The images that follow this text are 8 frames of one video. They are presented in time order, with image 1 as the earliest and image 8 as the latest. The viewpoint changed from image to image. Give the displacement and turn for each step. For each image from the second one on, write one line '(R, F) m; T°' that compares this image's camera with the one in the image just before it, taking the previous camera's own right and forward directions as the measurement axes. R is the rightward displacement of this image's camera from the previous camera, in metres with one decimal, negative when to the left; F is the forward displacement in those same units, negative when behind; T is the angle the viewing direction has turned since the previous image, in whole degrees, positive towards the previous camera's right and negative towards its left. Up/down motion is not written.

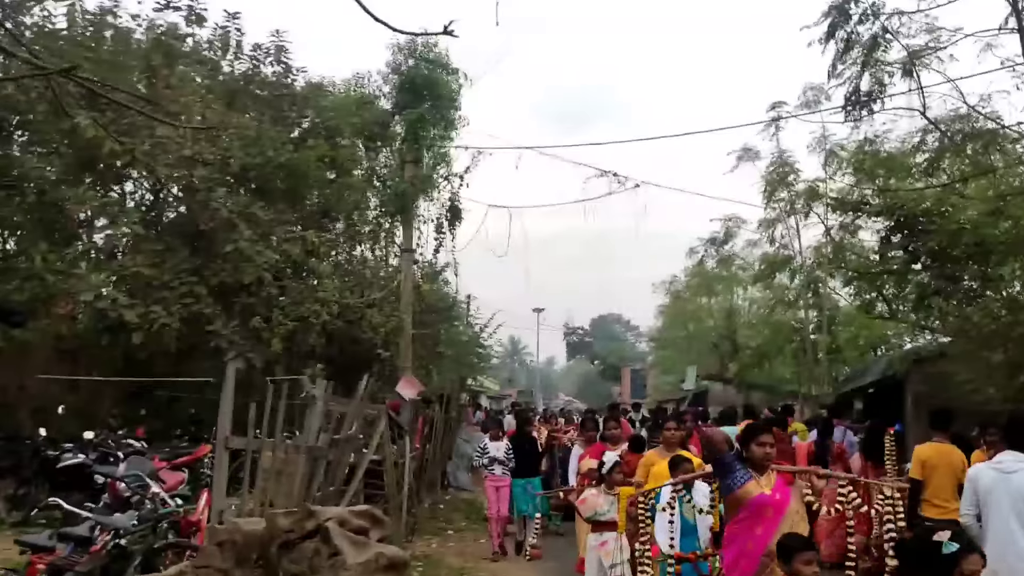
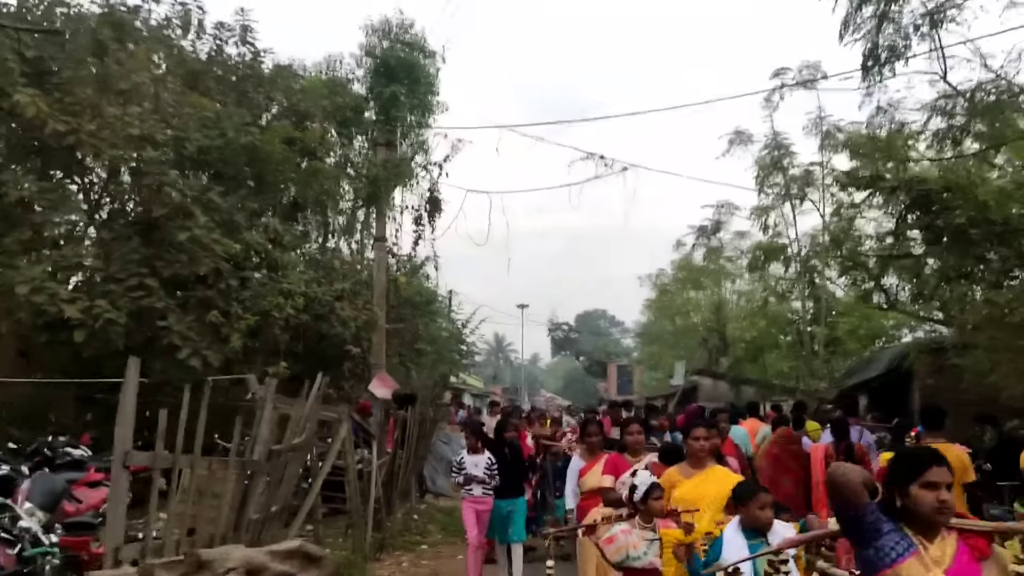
(+0.1, +1.0) m; +1°
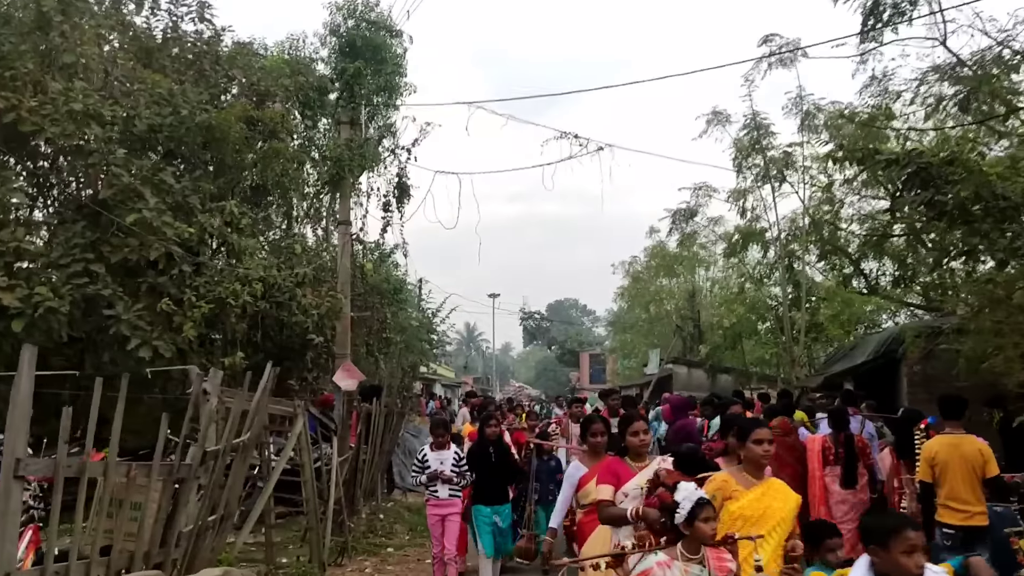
(0.0, +0.7) m; +2°
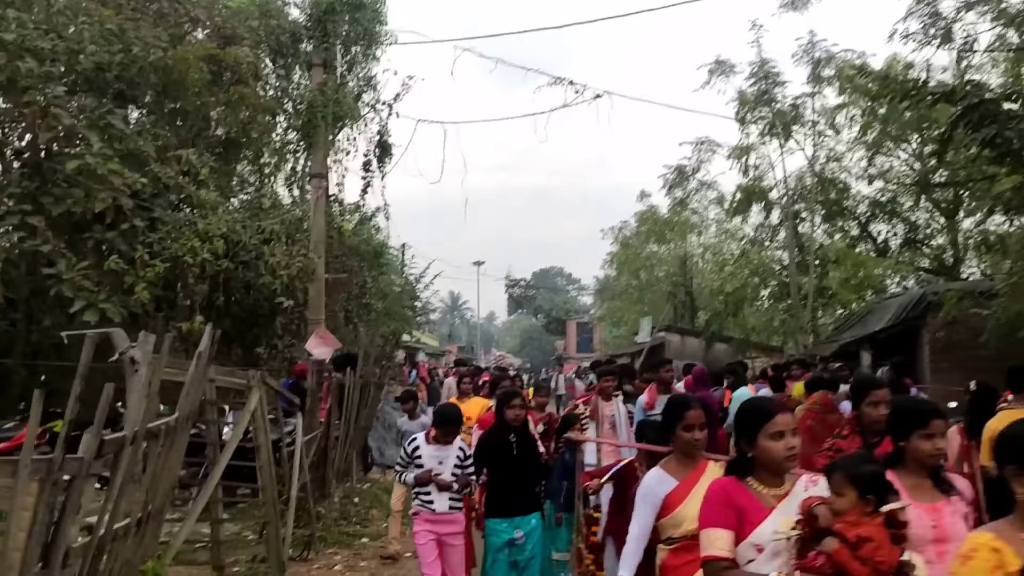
(-0.1, +1.1) m; +1°
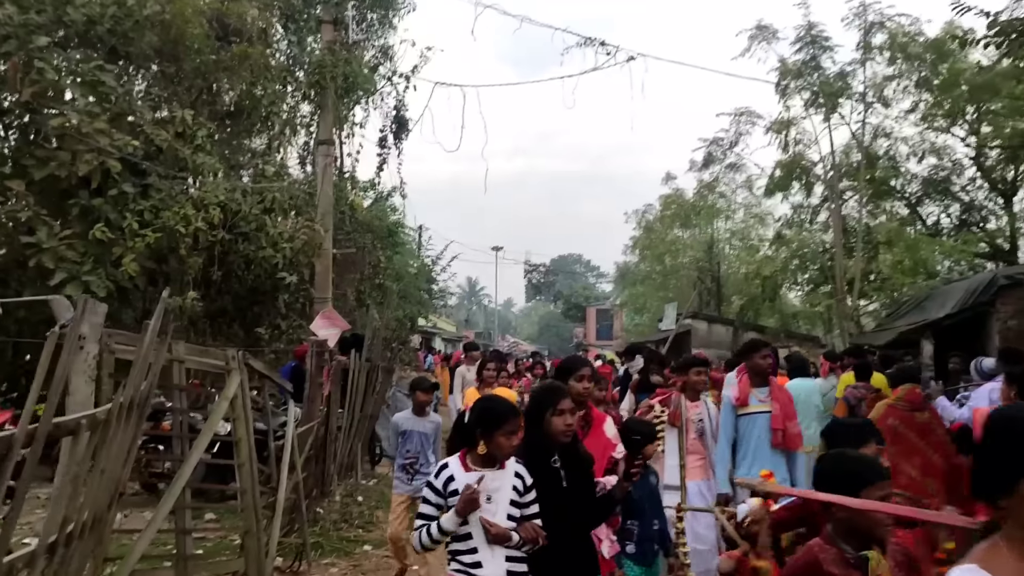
(-0.1, +1.0) m; -1°
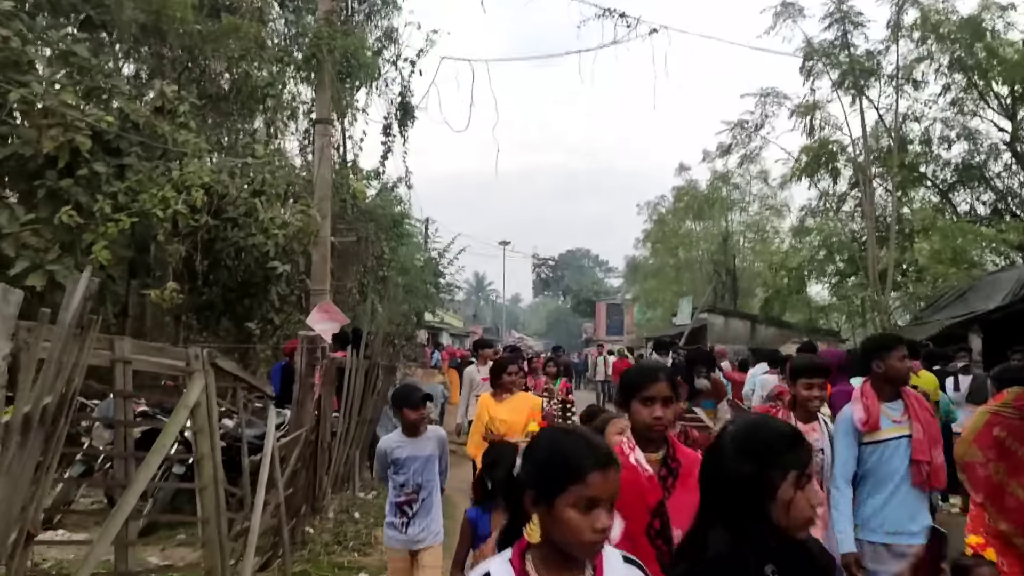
(-0.1, +0.9) m; 0°
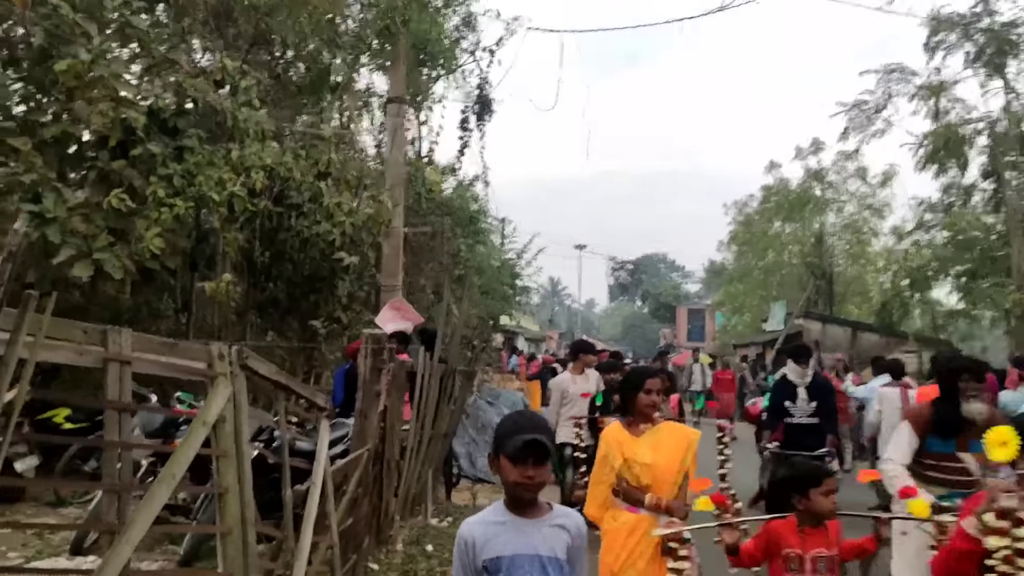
(-0.2, +1.1) m; -5°
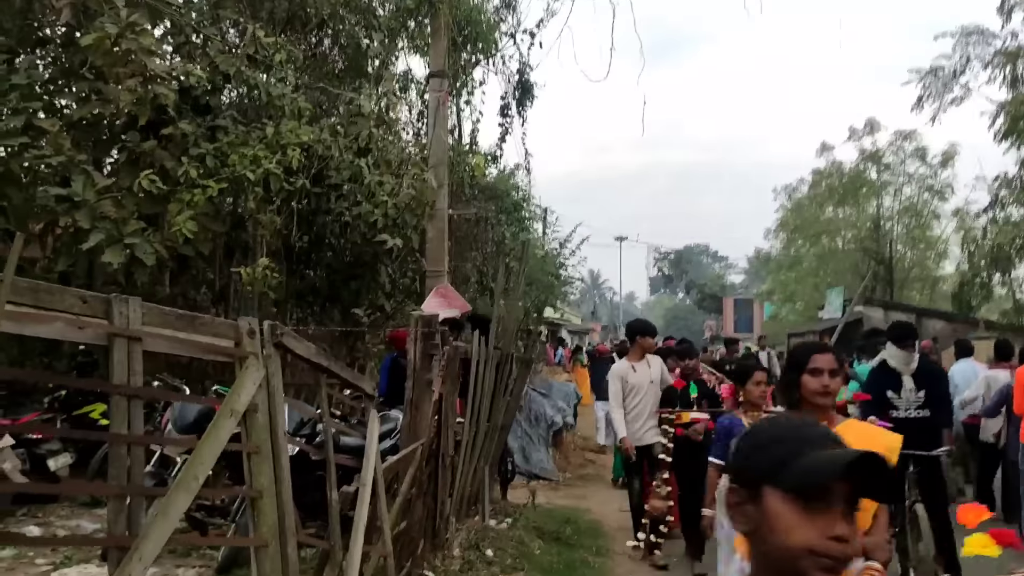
(-0.2, +0.6) m; -3°
